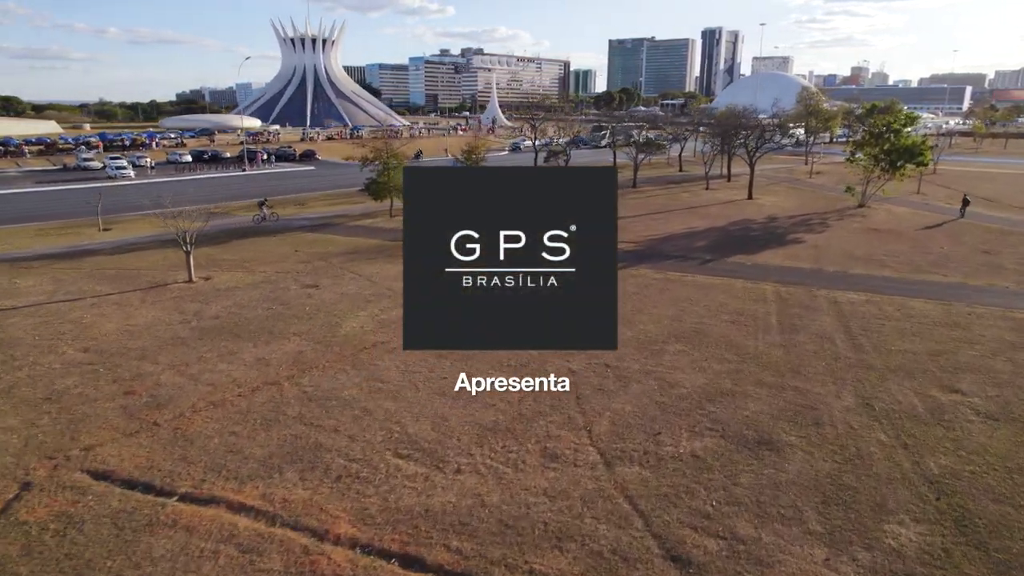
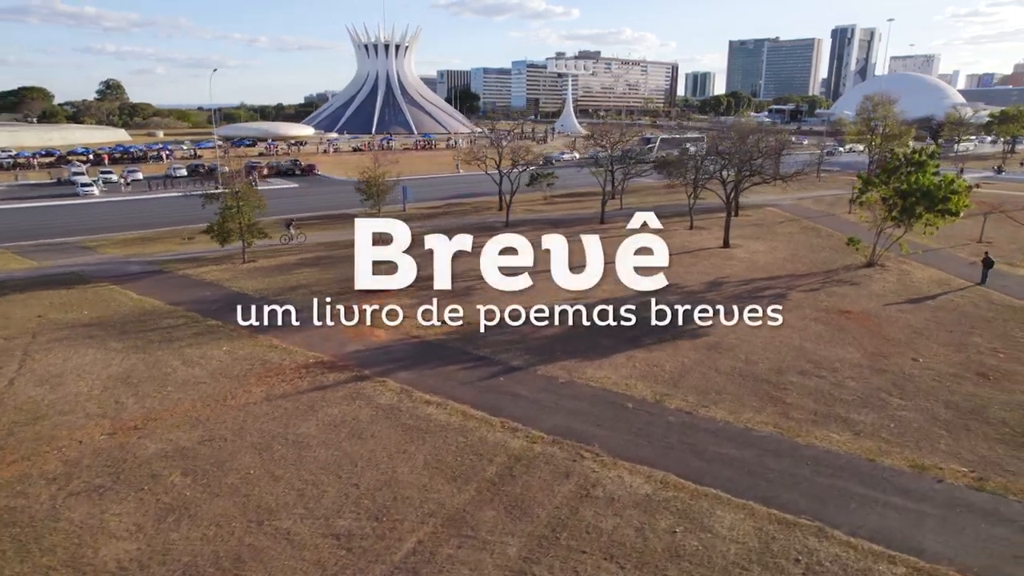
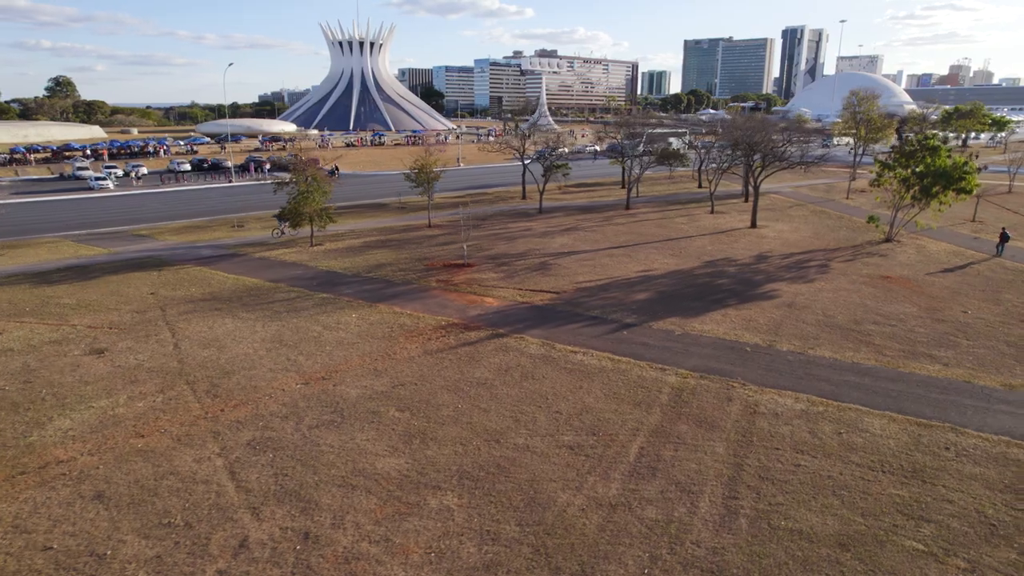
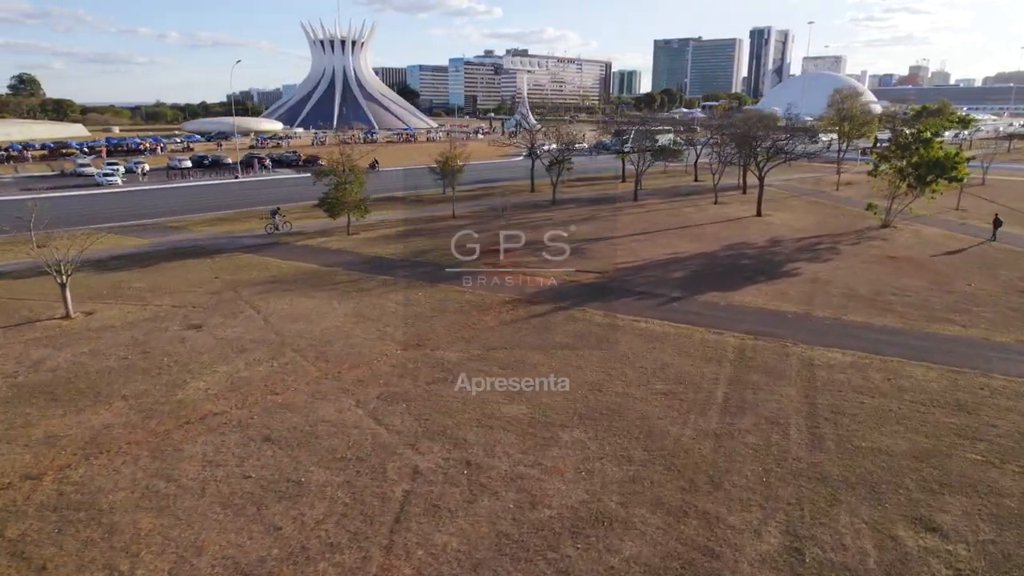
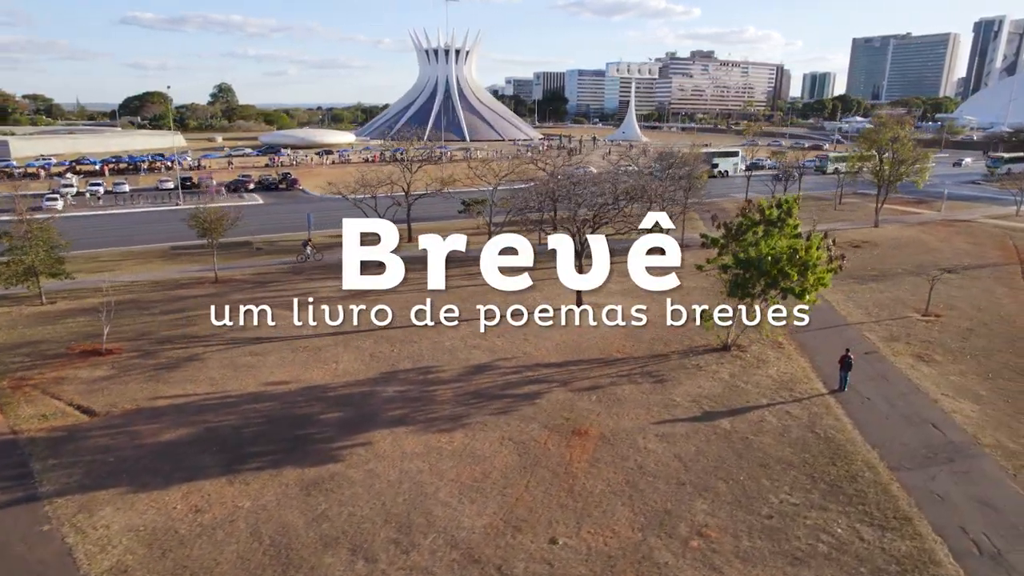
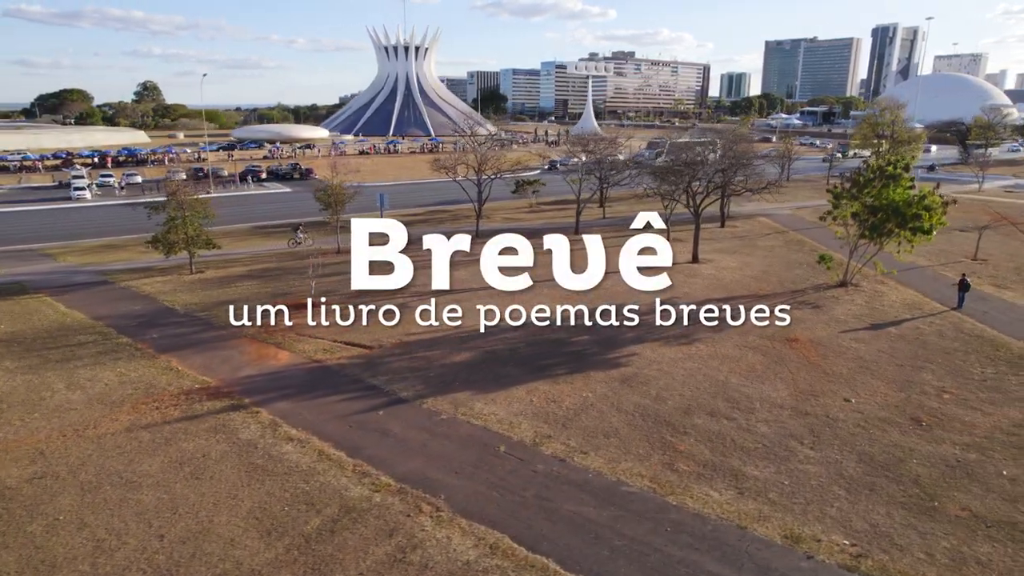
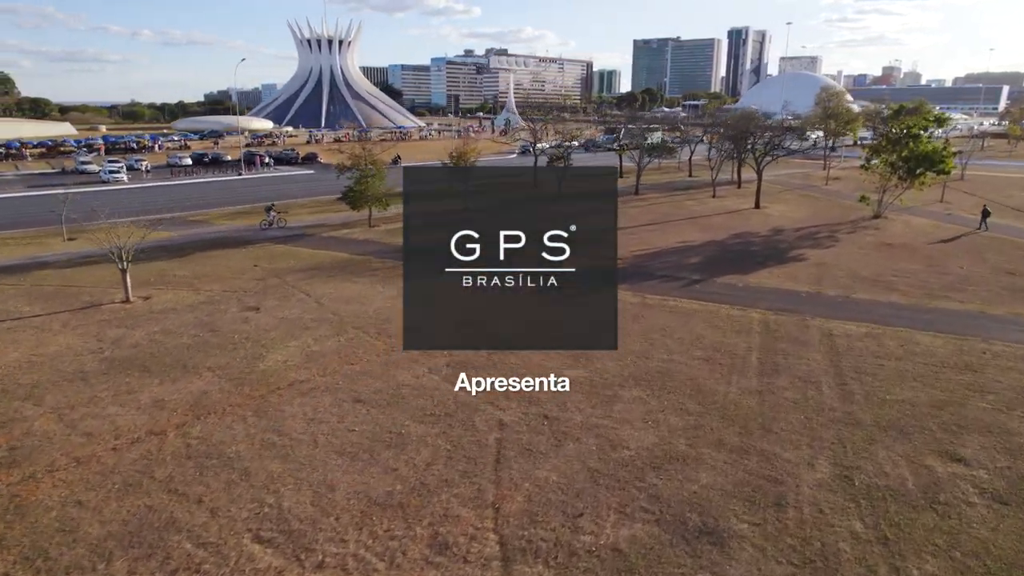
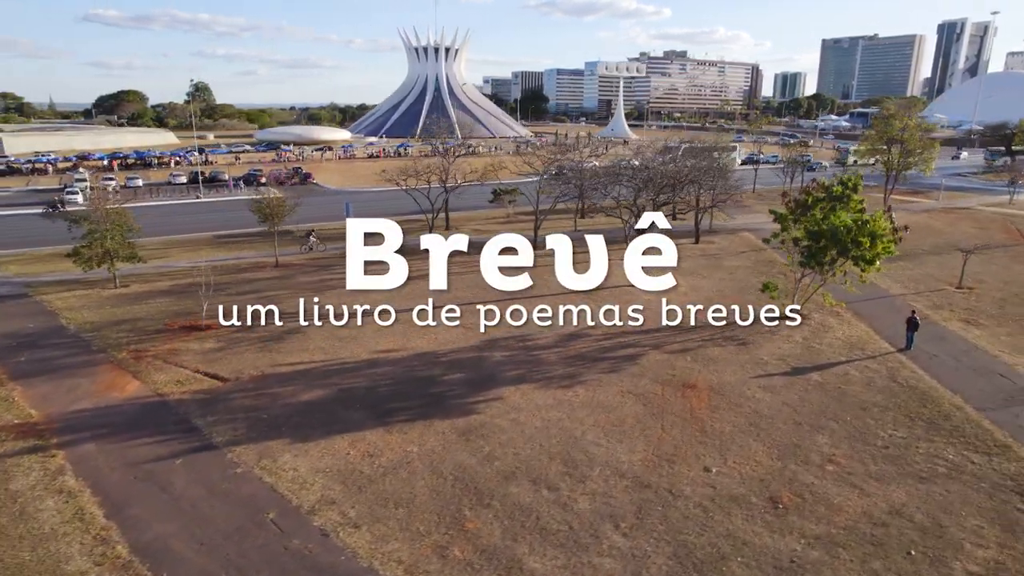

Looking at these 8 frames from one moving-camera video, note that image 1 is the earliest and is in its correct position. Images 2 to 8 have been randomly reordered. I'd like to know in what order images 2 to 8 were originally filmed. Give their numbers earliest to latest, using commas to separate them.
7, 4, 3, 2, 6, 8, 5
